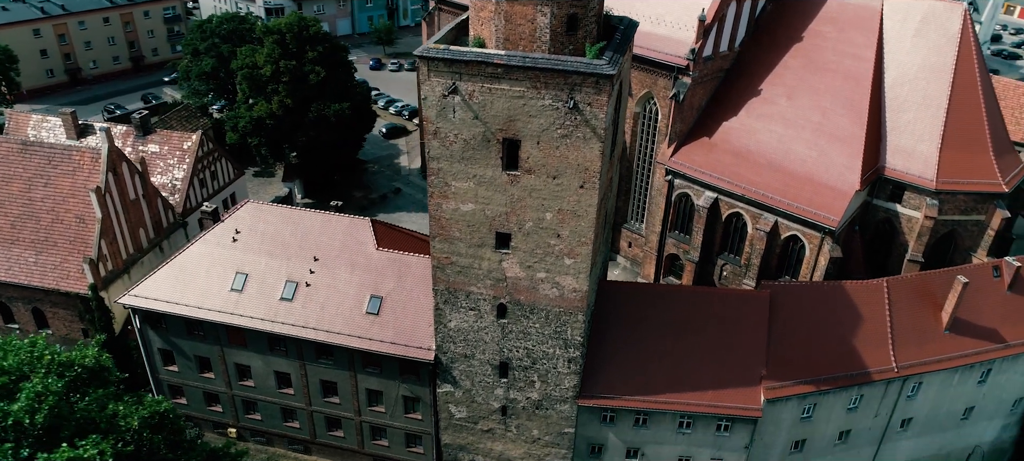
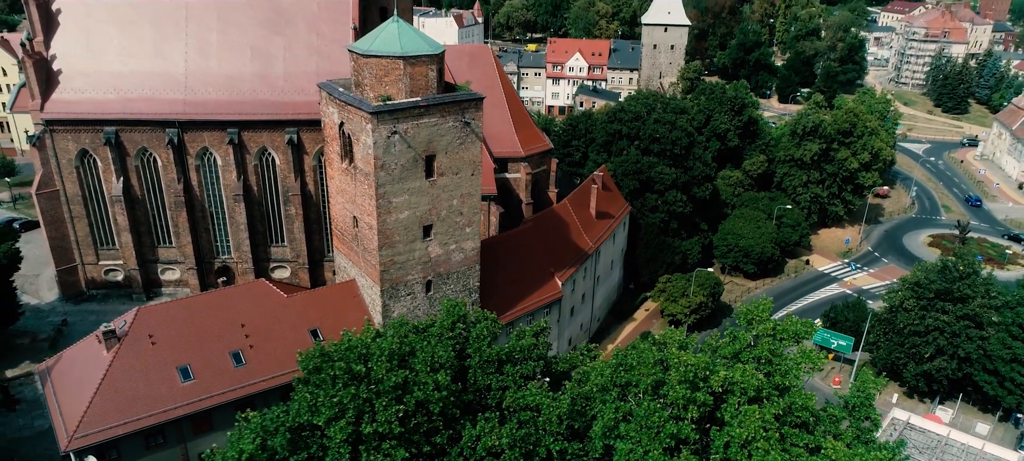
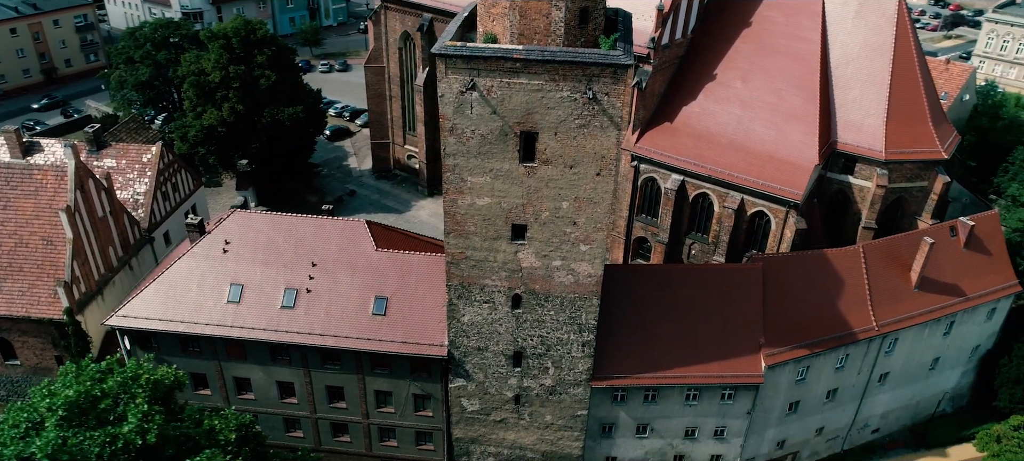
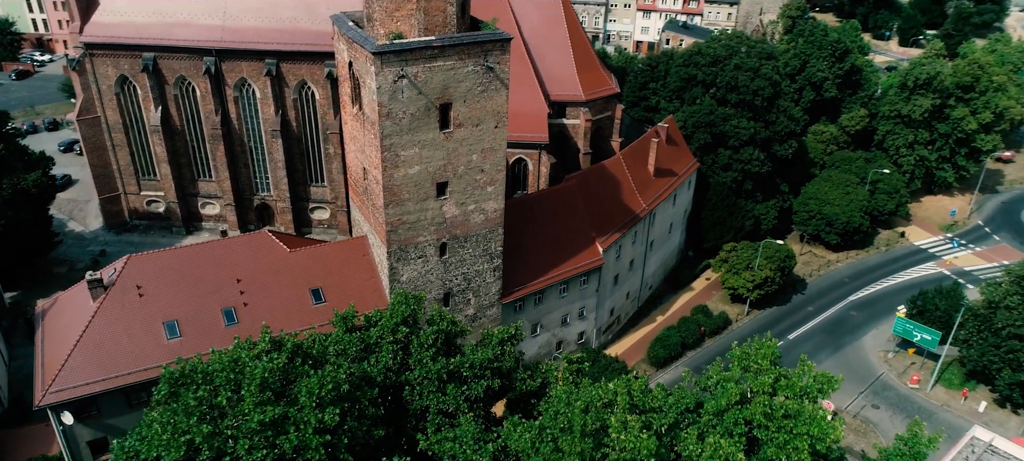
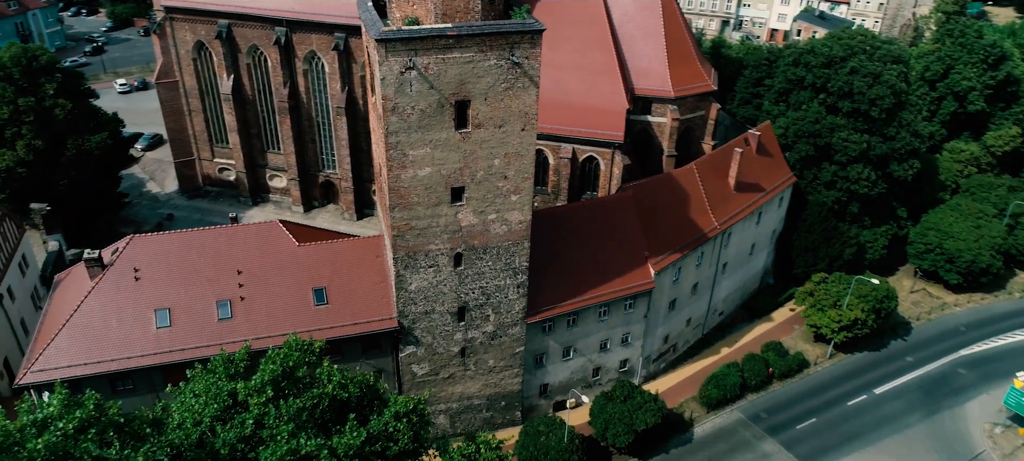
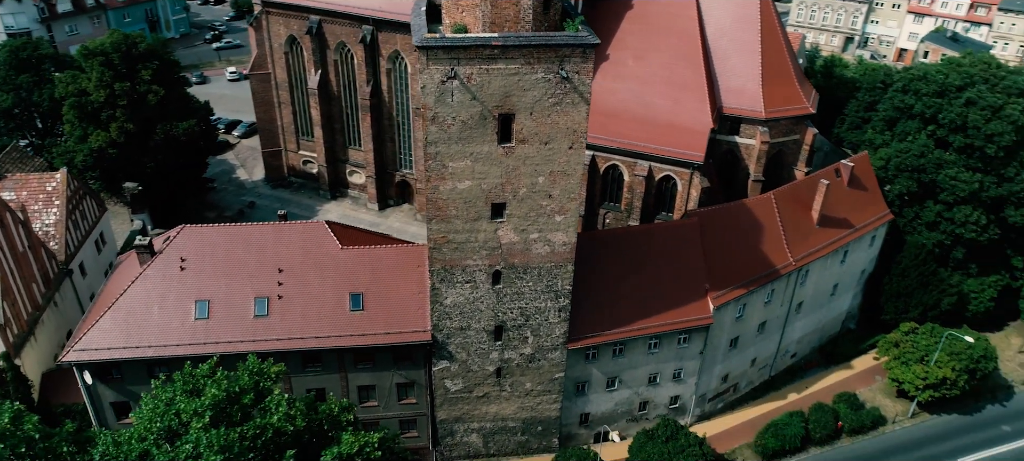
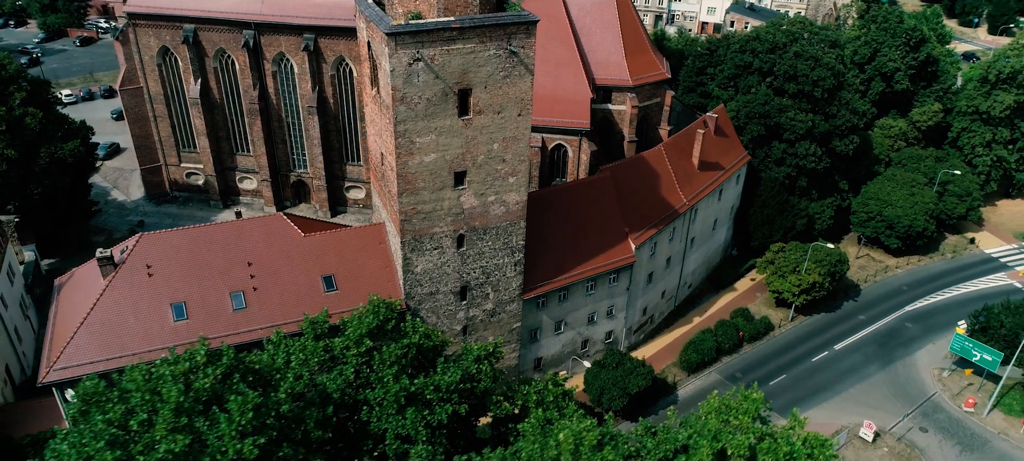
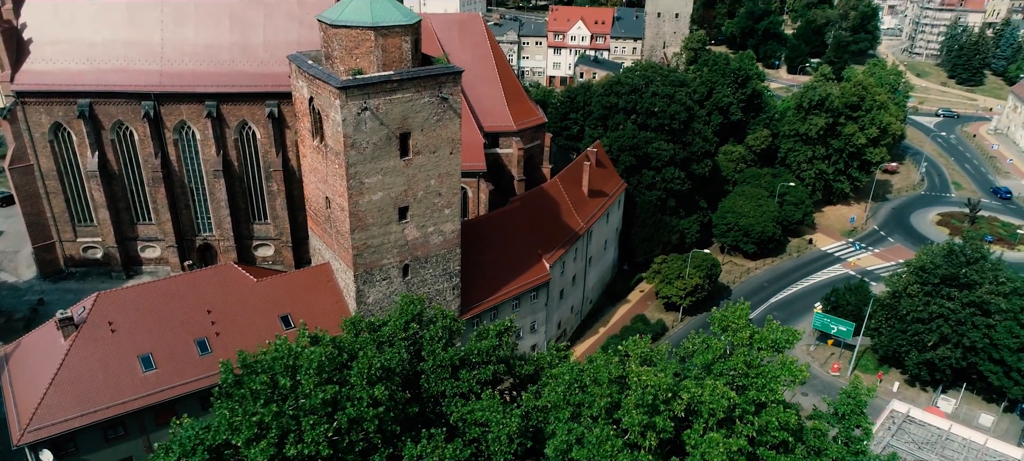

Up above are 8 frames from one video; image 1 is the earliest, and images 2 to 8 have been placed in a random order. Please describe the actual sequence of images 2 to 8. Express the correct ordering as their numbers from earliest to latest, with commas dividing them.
3, 6, 5, 7, 4, 8, 2
